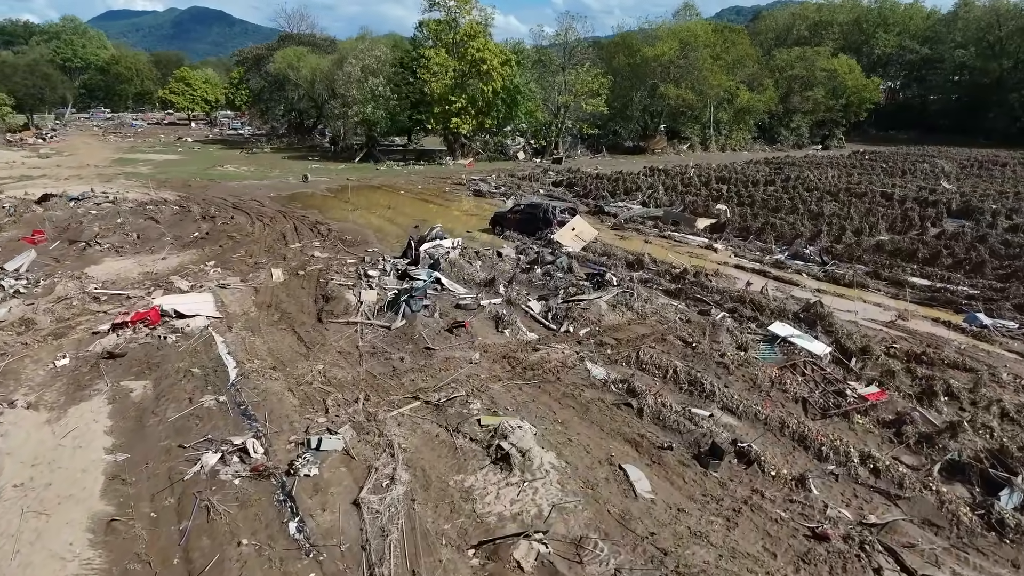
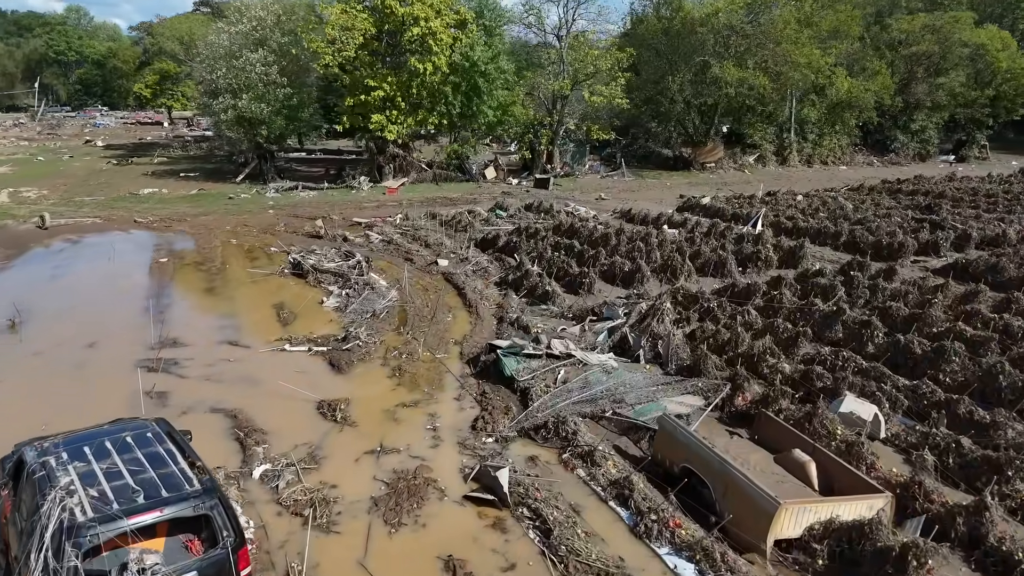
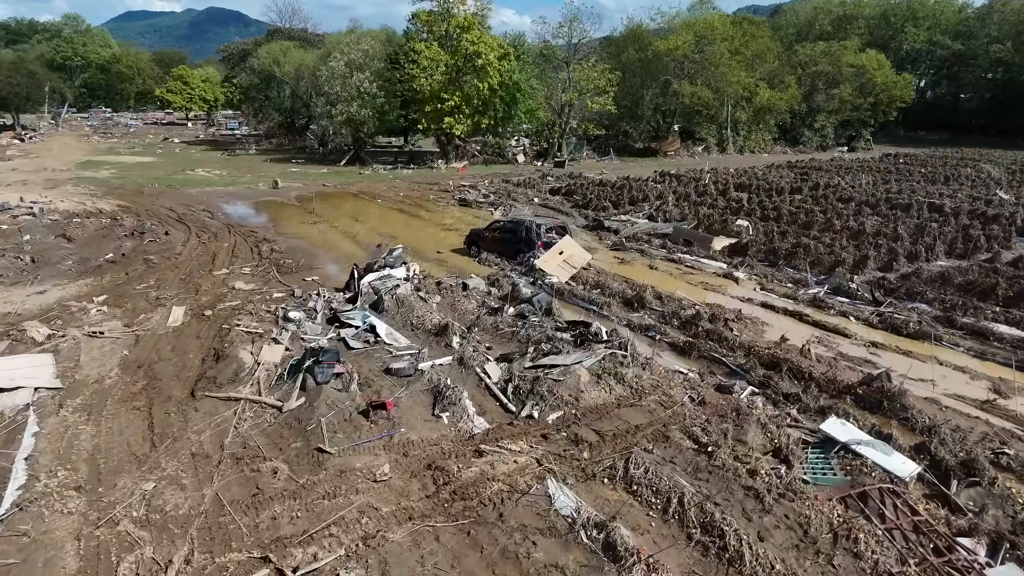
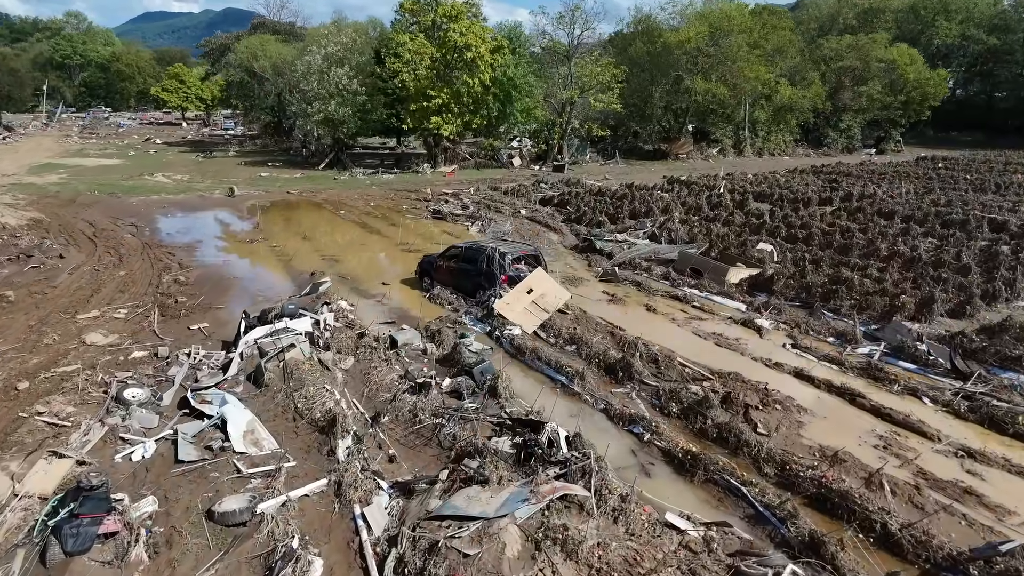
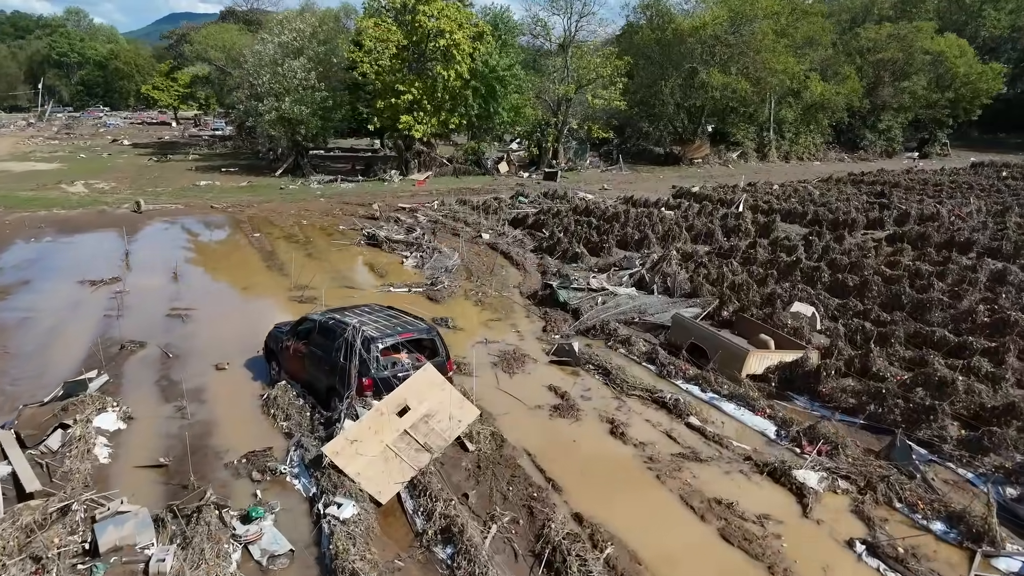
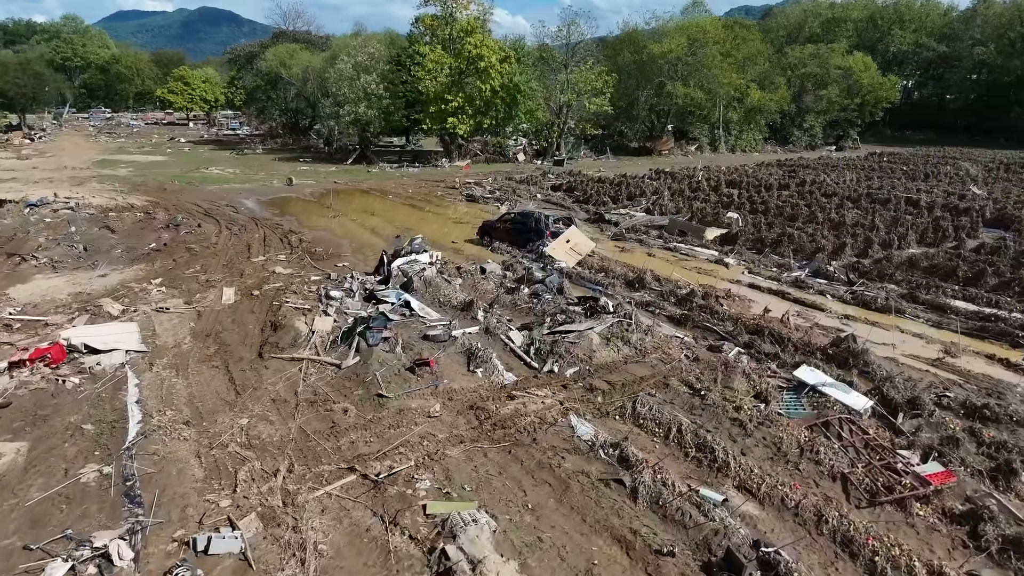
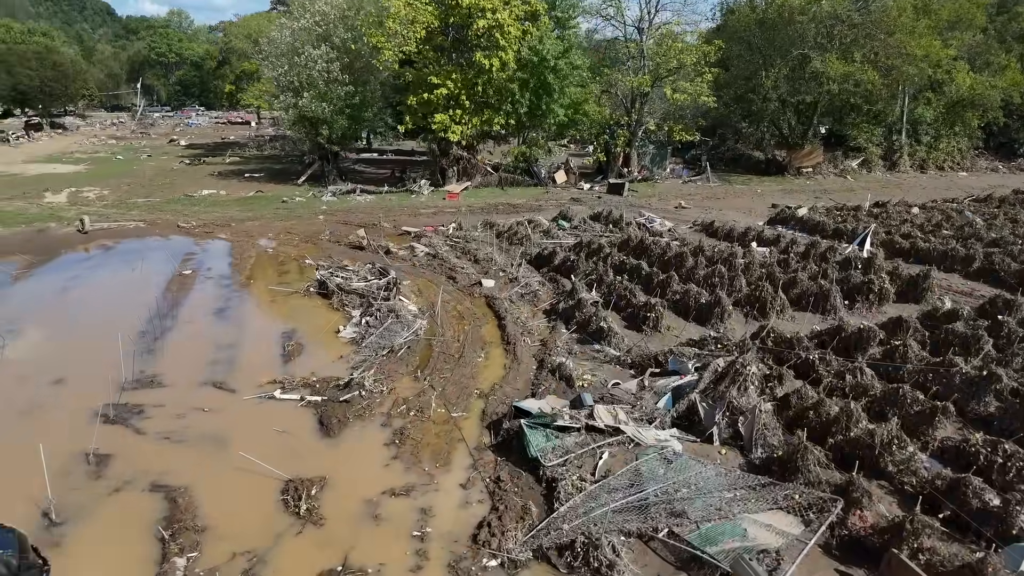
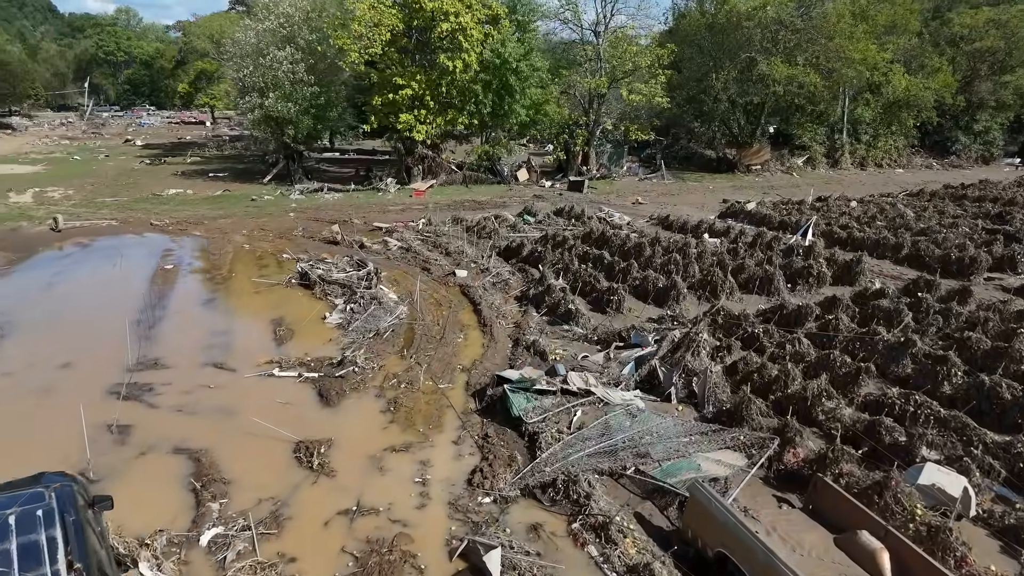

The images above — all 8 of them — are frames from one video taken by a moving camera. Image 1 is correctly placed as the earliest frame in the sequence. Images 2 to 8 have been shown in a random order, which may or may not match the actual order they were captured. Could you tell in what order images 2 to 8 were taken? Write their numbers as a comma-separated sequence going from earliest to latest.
6, 3, 4, 5, 2, 8, 7
